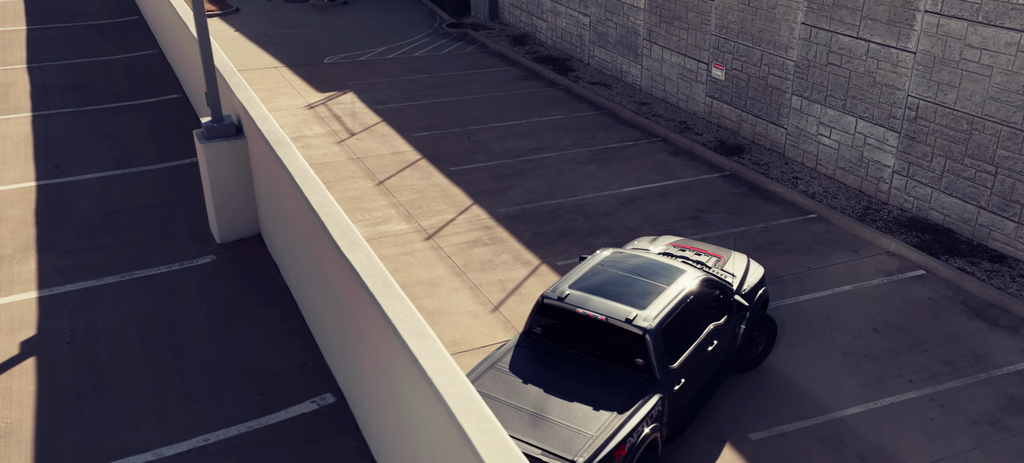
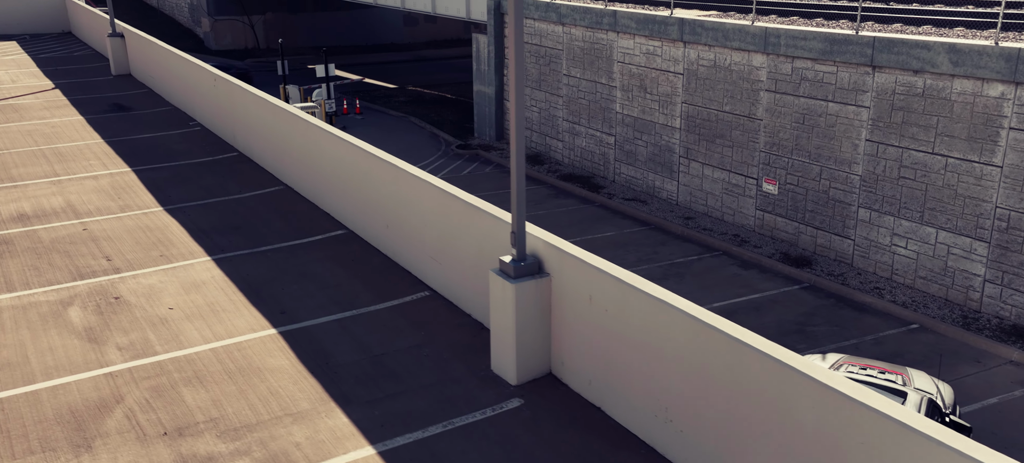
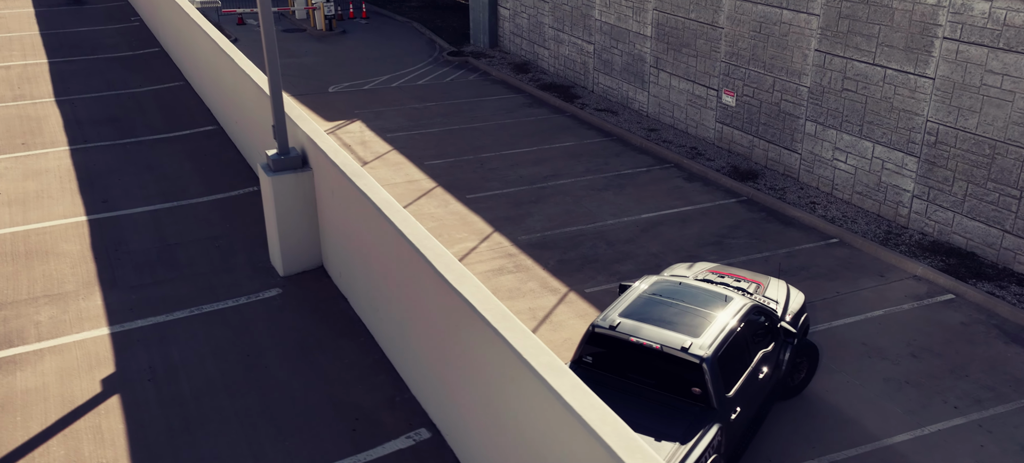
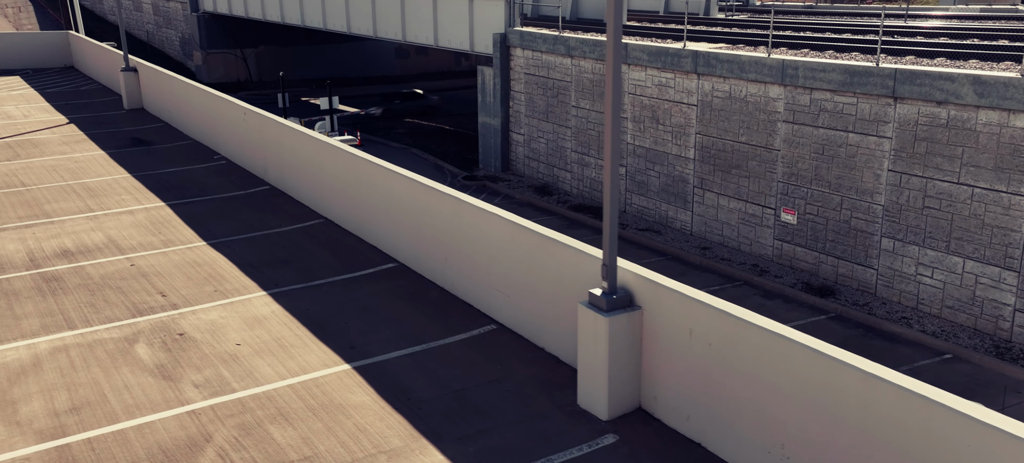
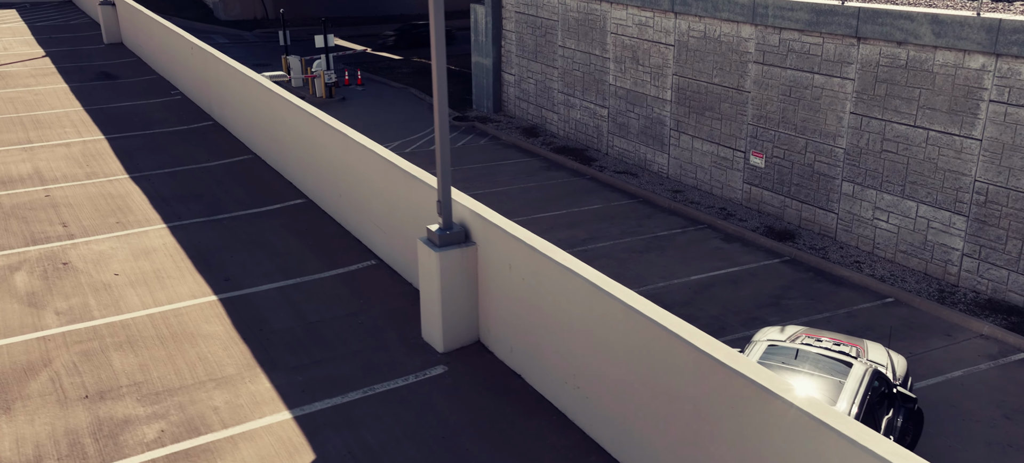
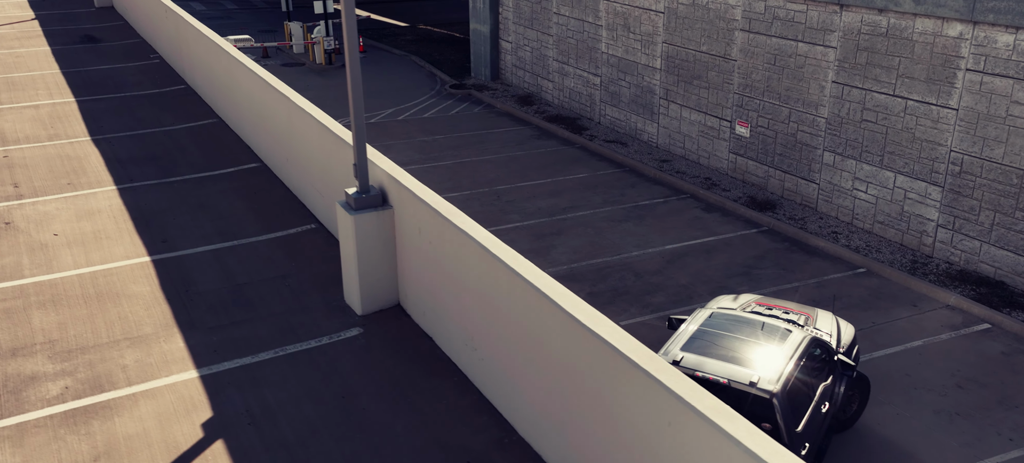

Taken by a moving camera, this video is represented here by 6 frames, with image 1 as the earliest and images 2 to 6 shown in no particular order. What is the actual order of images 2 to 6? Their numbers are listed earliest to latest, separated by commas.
3, 6, 5, 2, 4
